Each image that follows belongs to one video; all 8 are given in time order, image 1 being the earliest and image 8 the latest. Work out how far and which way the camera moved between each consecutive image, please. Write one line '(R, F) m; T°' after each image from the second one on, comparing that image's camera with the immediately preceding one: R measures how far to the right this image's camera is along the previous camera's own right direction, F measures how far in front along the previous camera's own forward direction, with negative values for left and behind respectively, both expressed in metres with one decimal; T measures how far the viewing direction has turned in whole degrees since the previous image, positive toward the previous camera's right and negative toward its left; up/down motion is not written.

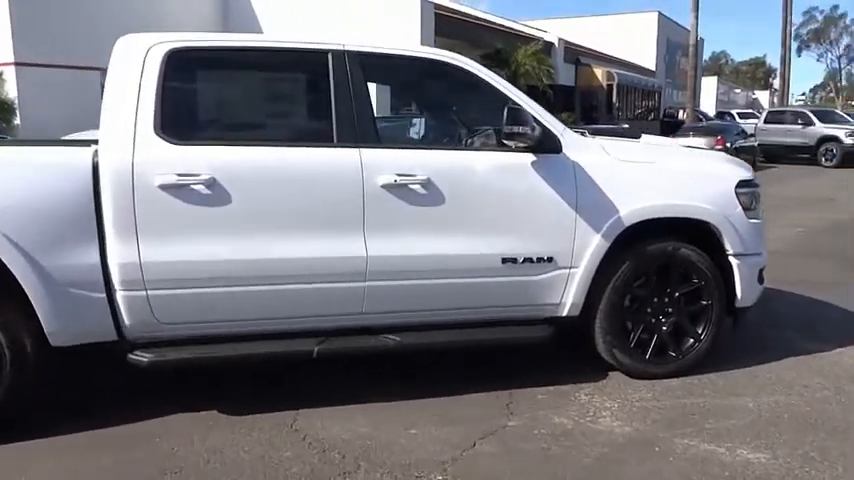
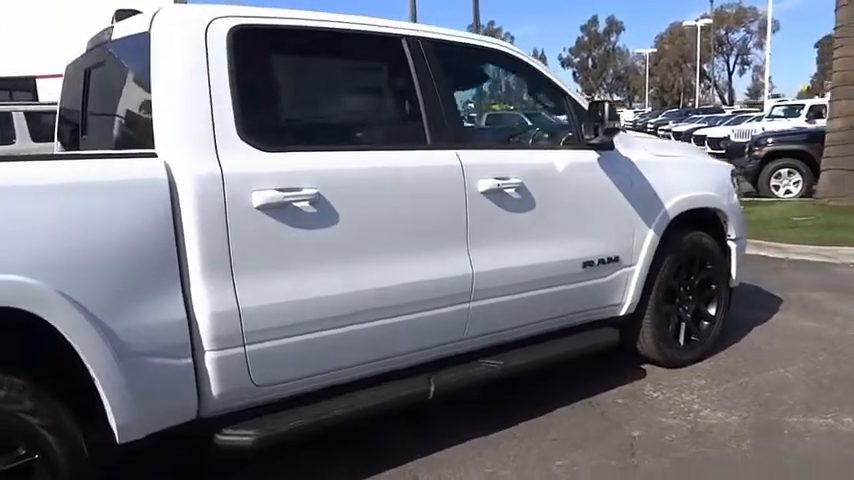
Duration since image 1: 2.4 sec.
(-2.0, +0.9) m; +22°
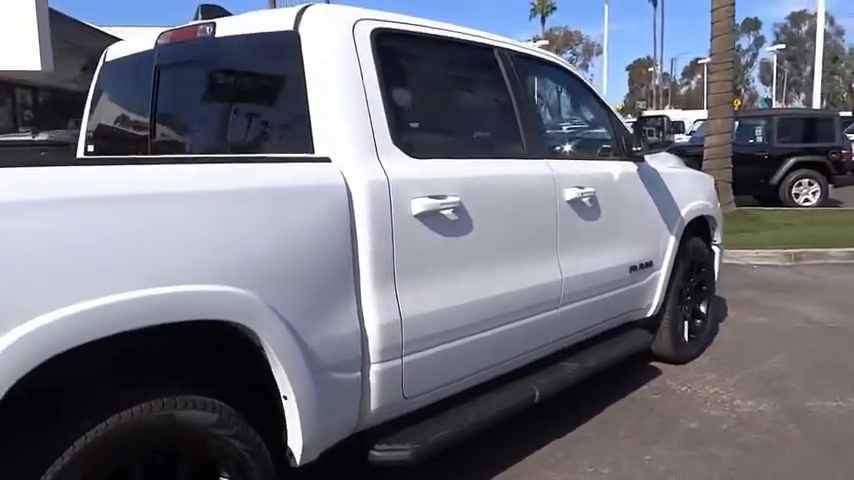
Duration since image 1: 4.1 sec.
(-1.4, +0.1) m; +12°
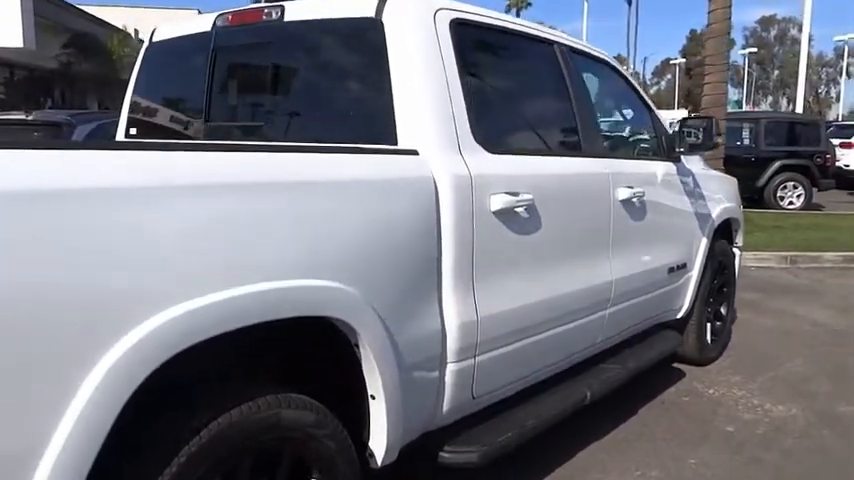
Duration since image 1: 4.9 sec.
(-0.5, +0.1) m; +2°
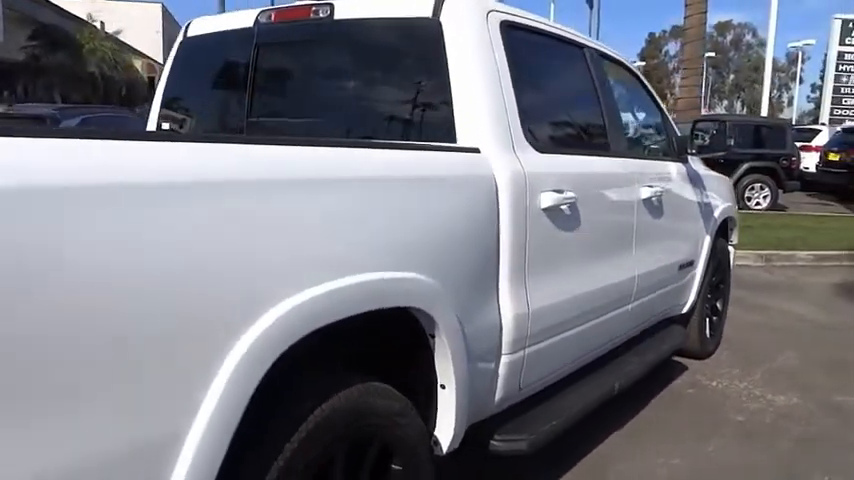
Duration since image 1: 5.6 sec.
(-0.4, -0.1) m; +3°
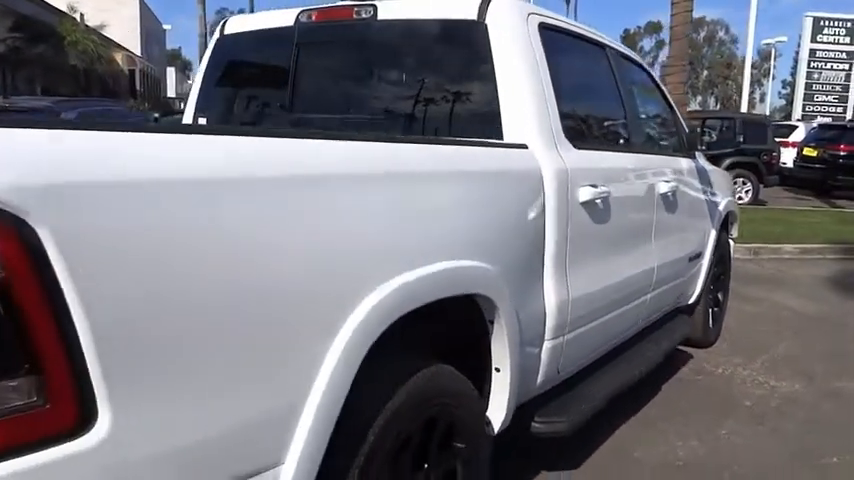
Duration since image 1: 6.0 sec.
(-0.3, -0.1) m; +2°
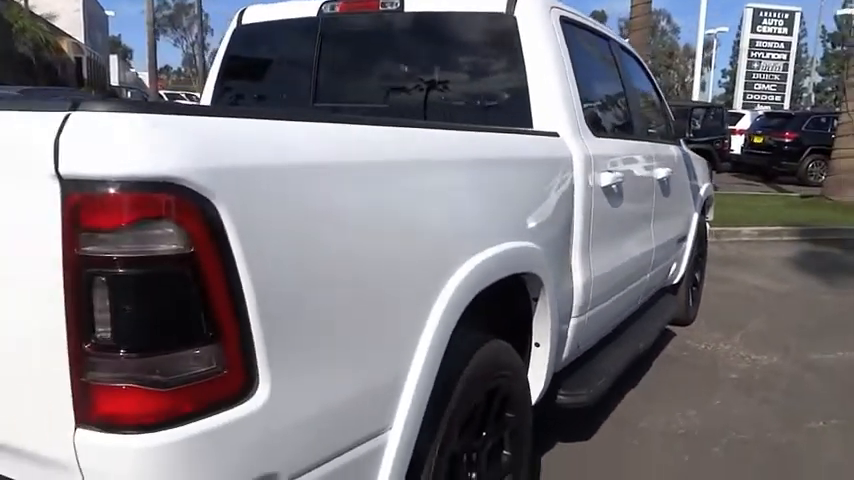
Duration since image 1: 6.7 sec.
(-0.4, -0.1) m; +4°
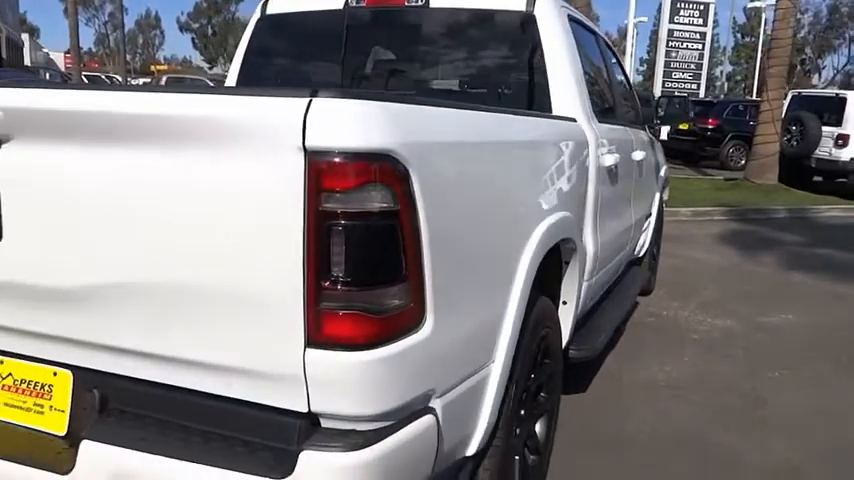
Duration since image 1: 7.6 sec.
(-0.5, -0.4) m; +6°
